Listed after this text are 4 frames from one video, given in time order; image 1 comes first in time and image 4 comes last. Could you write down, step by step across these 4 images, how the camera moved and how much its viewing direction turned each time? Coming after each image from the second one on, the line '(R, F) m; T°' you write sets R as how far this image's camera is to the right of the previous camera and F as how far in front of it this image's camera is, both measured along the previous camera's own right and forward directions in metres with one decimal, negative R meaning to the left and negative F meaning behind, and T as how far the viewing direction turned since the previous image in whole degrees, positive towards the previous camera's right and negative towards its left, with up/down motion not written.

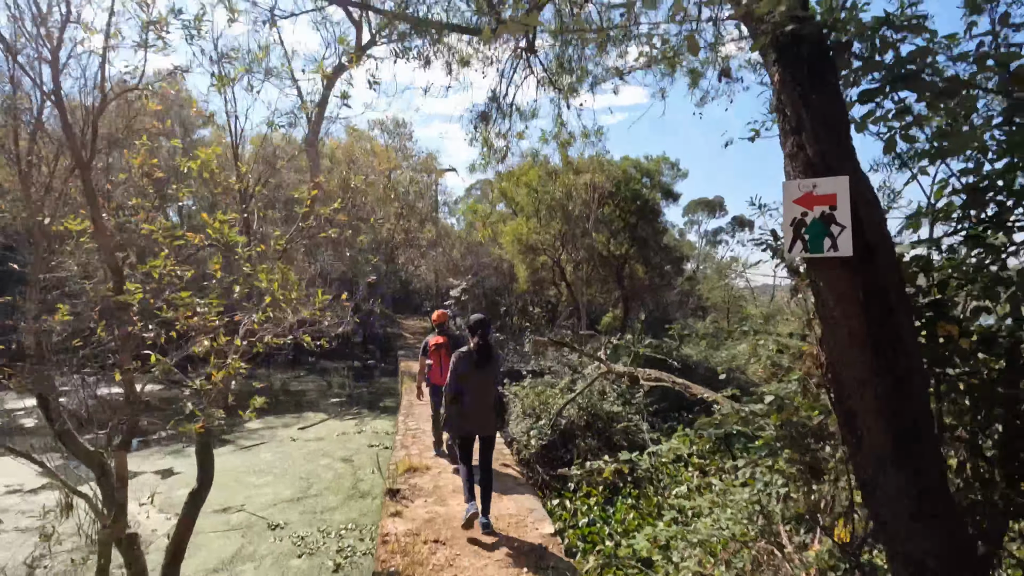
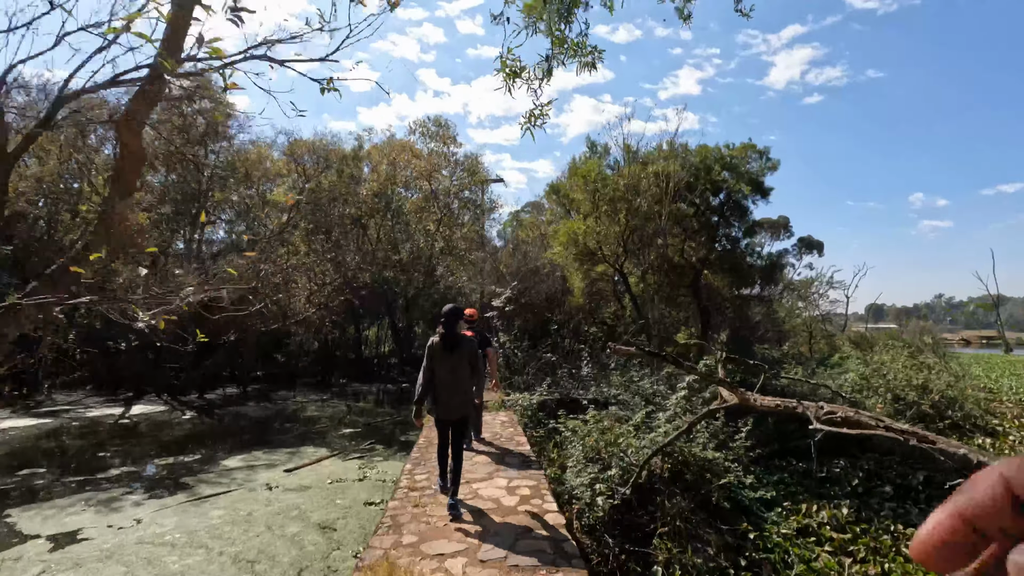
(-0.1, +2.5) m; -5°
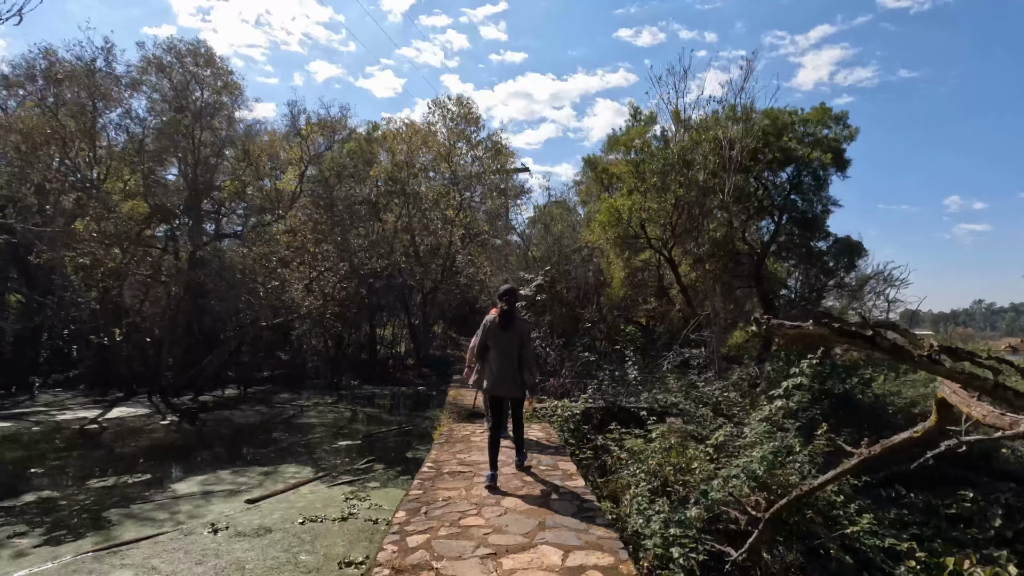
(-0.2, +1.9) m; -2°
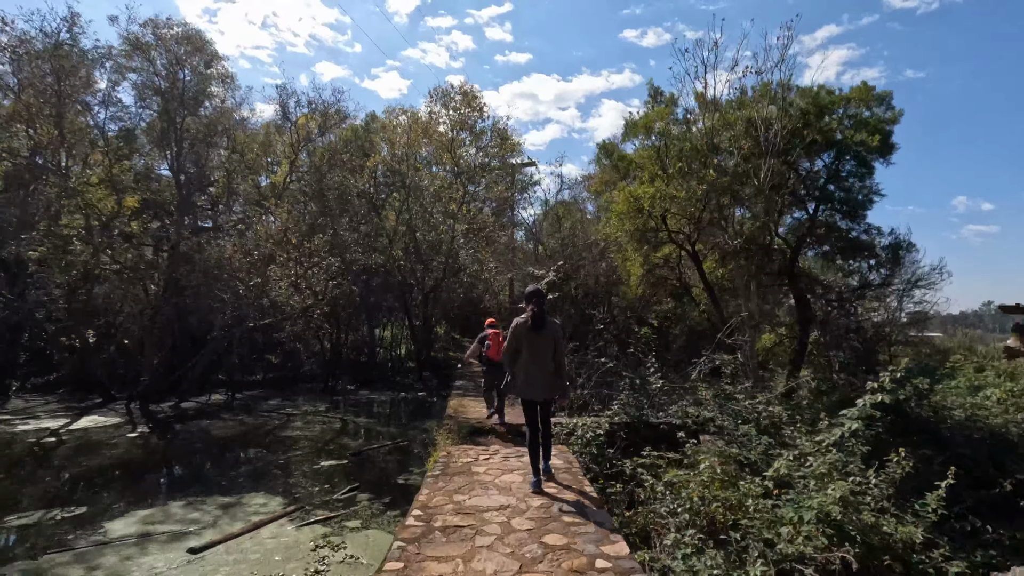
(-0.1, +1.1) m; 0°
